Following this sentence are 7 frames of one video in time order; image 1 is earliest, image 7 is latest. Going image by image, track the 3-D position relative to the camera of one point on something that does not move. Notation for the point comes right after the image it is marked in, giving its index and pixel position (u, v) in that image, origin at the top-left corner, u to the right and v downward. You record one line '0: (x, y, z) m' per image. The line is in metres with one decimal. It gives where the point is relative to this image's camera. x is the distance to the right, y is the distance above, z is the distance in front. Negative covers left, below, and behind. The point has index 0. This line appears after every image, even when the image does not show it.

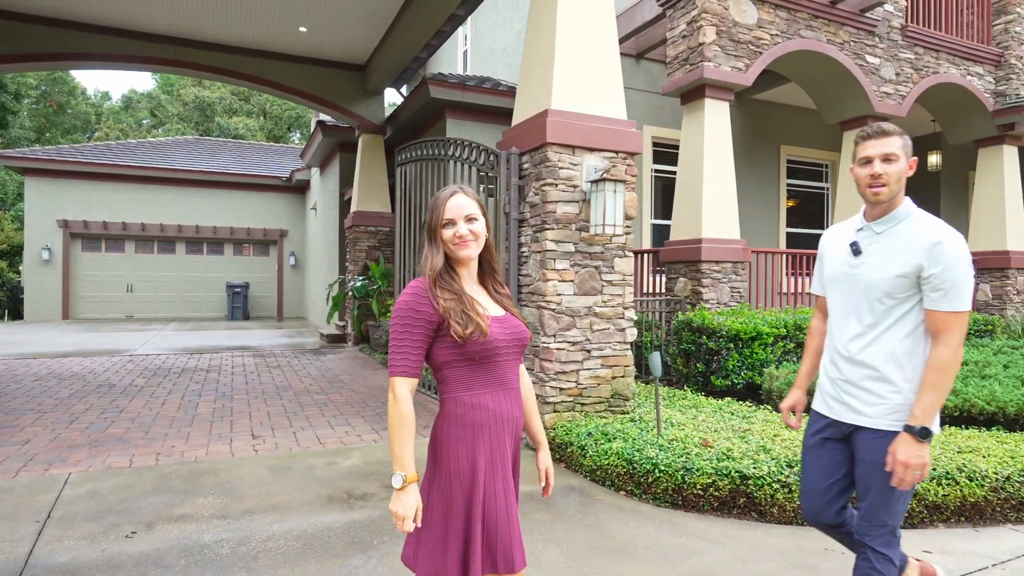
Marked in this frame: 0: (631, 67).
0: (+1.8, +3.3, +9.4) m
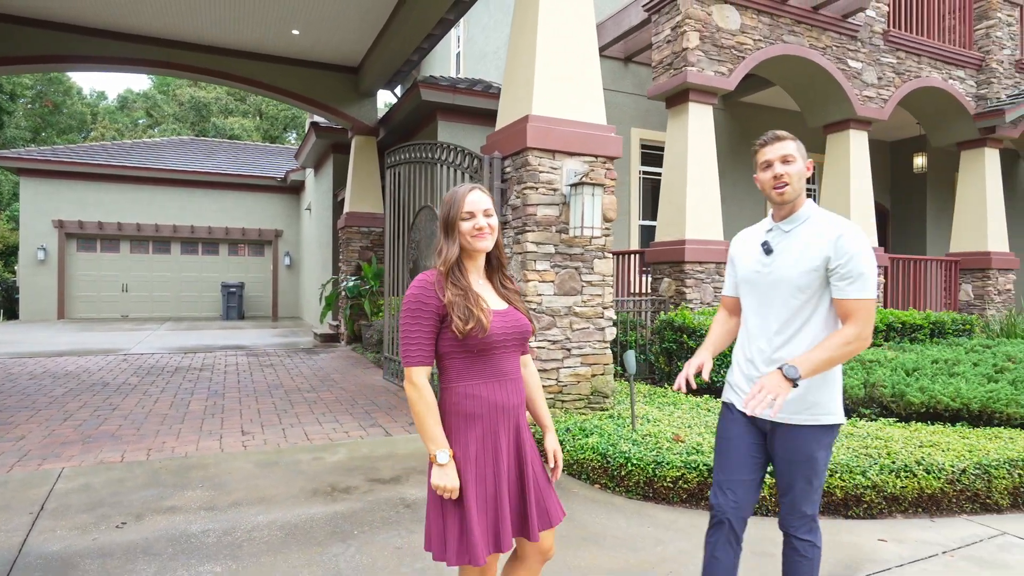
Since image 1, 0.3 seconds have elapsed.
0: (+1.6, +3.3, +9.5) m
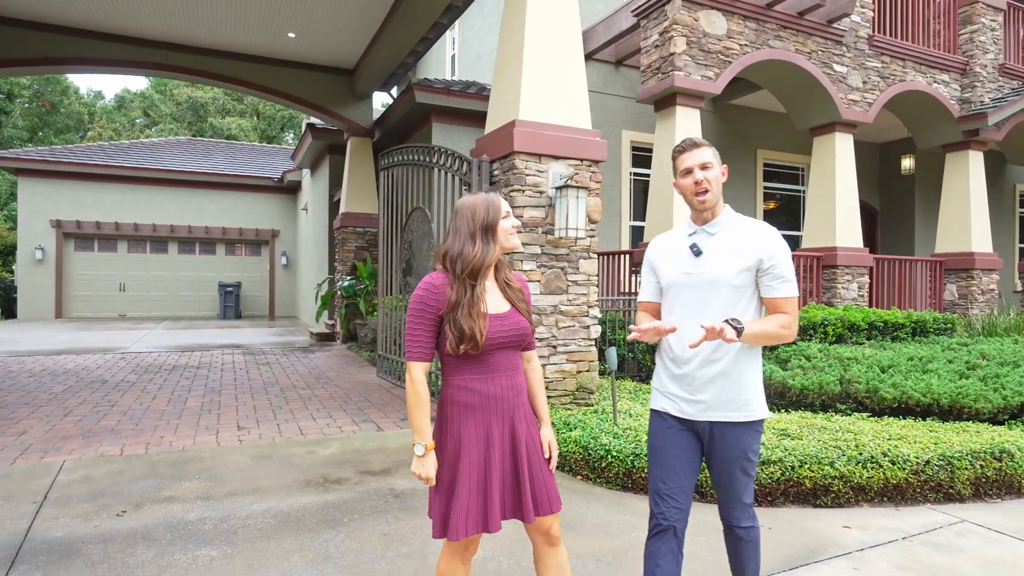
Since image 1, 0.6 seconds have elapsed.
0: (+1.5, +3.3, +9.7) m
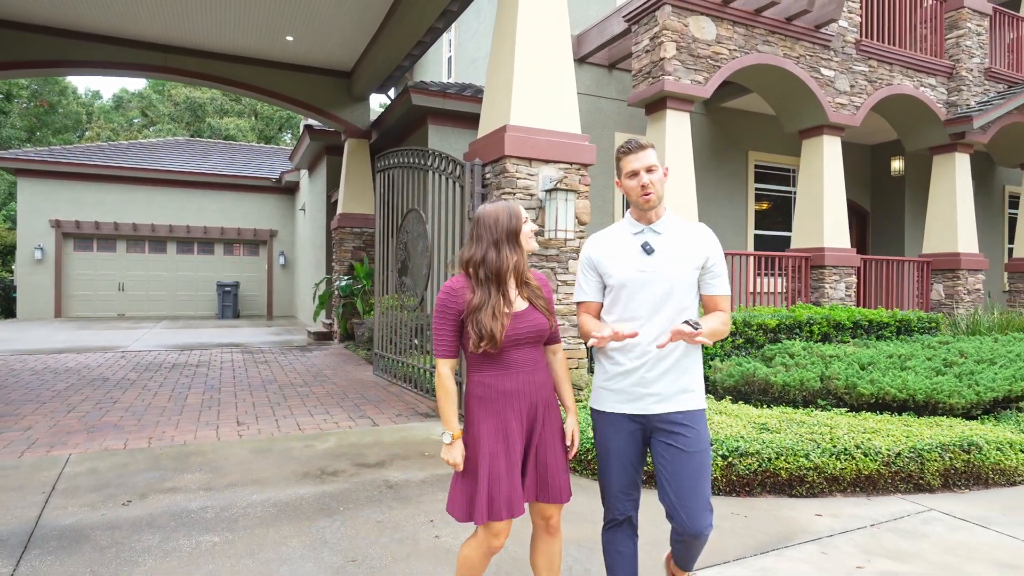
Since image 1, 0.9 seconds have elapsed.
0: (+1.4, +3.3, +9.9) m
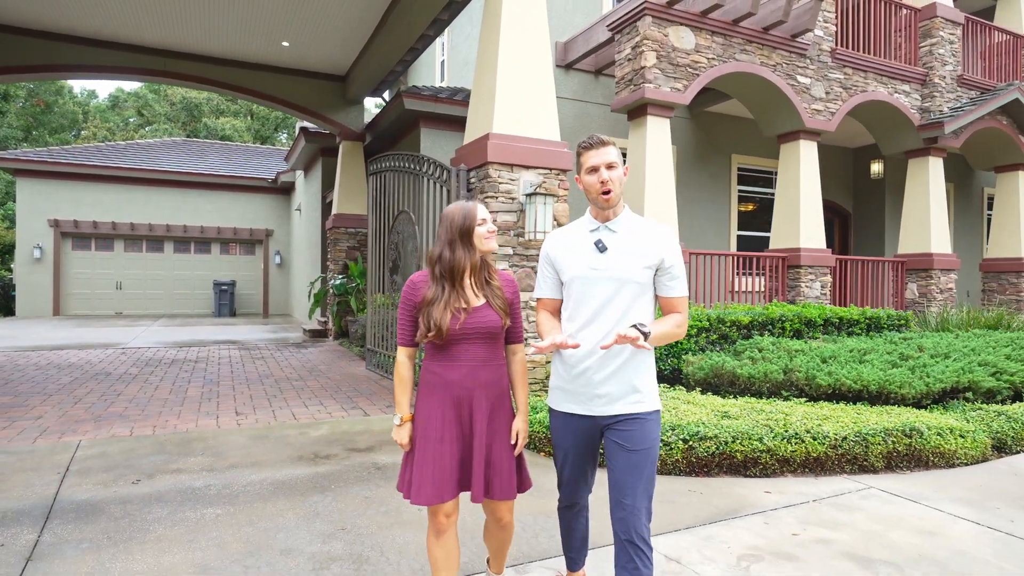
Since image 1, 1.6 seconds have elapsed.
0: (+1.2, +3.3, +10.2) m
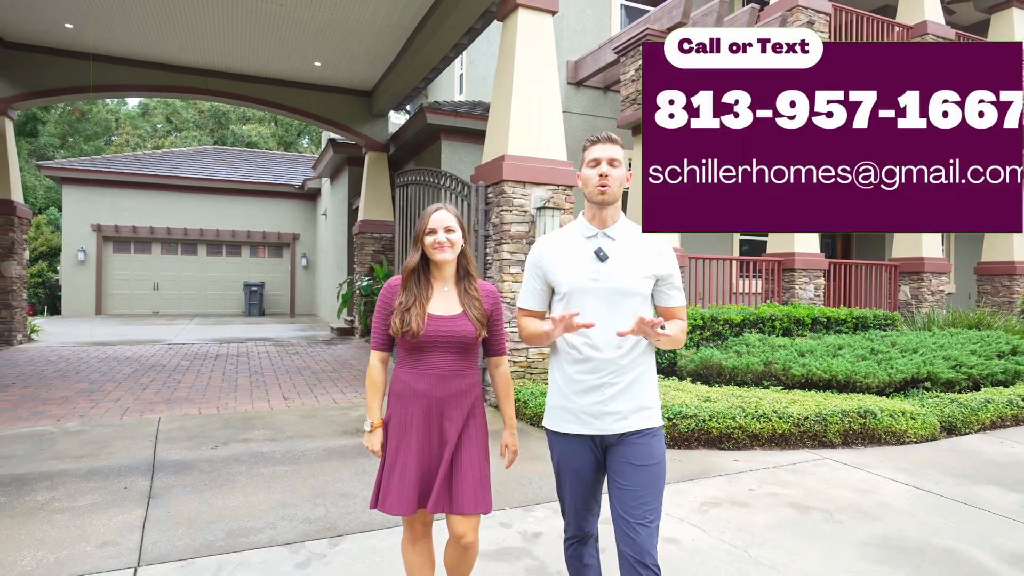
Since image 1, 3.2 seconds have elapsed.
0: (+1.5, +3.3, +11.0) m
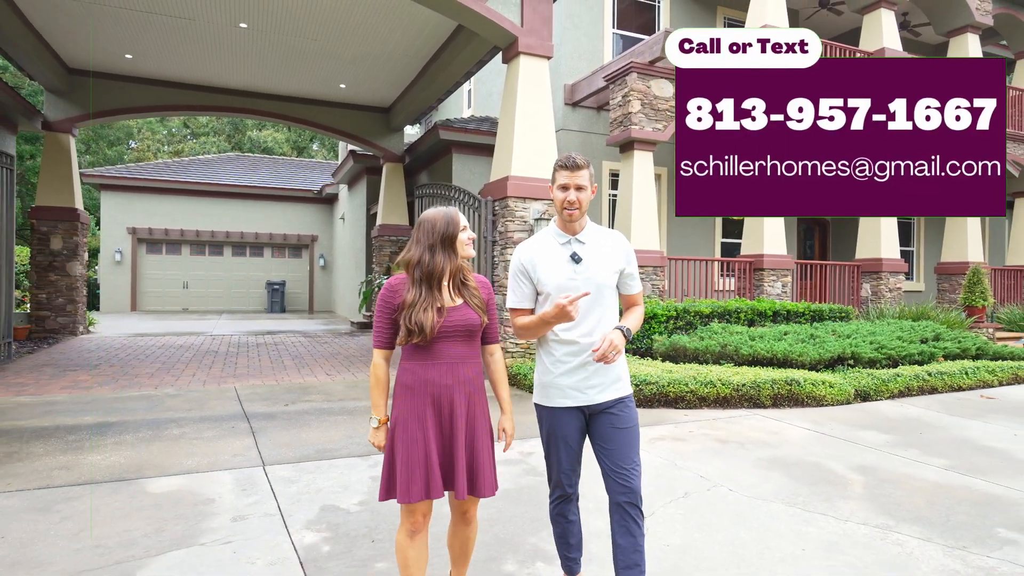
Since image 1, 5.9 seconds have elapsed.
0: (+1.6, +3.3, +12.4) m
